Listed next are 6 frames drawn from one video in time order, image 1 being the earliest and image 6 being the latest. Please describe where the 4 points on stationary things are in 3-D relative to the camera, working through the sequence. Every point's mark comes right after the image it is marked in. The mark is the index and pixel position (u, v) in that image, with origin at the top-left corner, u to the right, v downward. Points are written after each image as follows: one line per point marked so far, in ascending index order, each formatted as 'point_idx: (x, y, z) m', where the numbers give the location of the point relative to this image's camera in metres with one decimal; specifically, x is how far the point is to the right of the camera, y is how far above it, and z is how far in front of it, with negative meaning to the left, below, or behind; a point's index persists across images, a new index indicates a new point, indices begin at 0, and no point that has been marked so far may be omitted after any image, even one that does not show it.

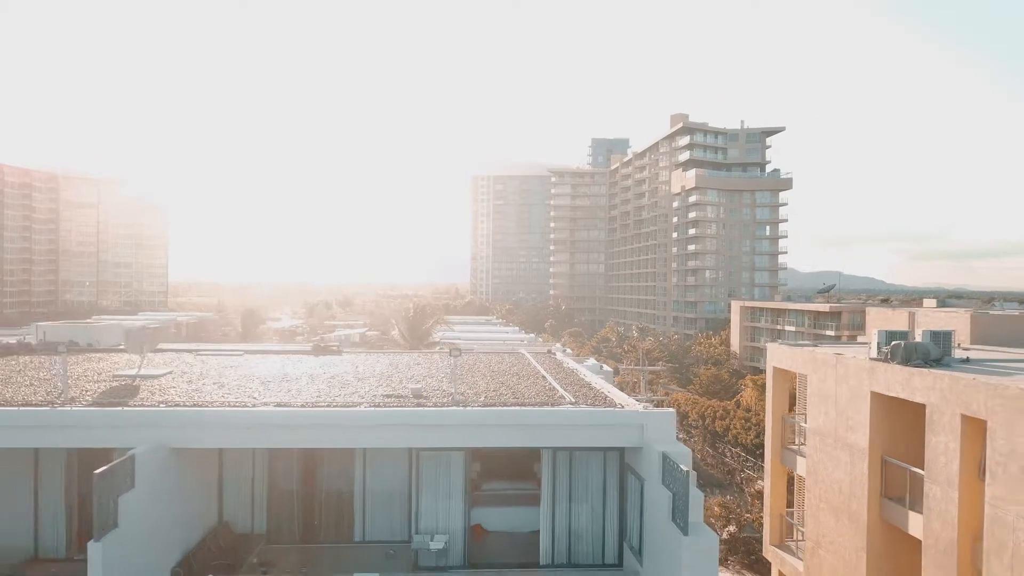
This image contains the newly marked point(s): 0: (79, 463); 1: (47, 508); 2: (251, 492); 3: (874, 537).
0: (-6.4, -2.6, +11.5) m
1: (-6.9, -3.2, +11.5) m
2: (-4.1, -3.2, +12.0) m
3: (+5.6, -3.9, +11.9) m
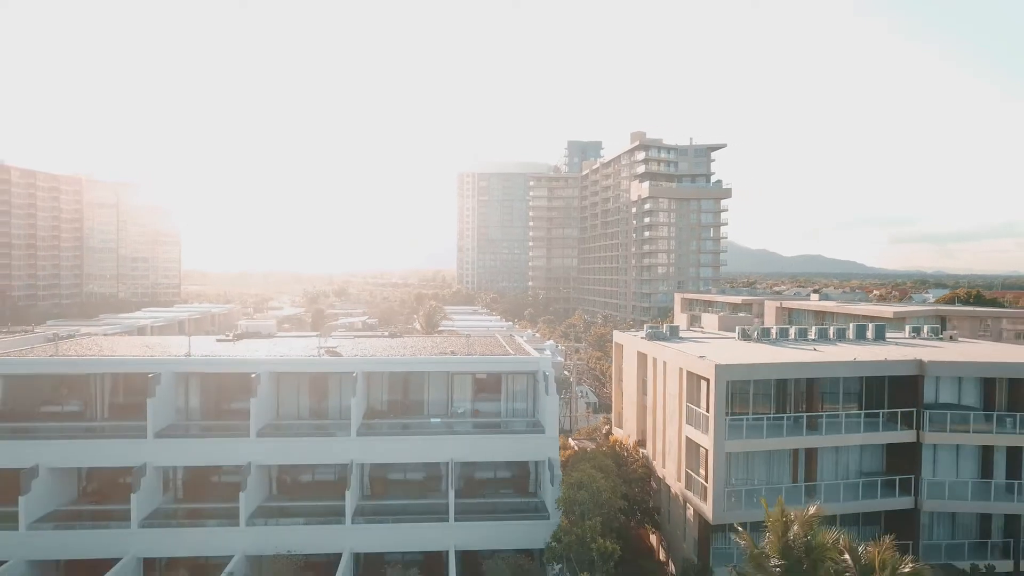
0: (-7.2, -3.4, +28.9) m
1: (-7.7, -4.1, +28.9) m
2: (-4.9, -4.1, +29.5) m
3: (+4.8, -4.7, +29.5) m
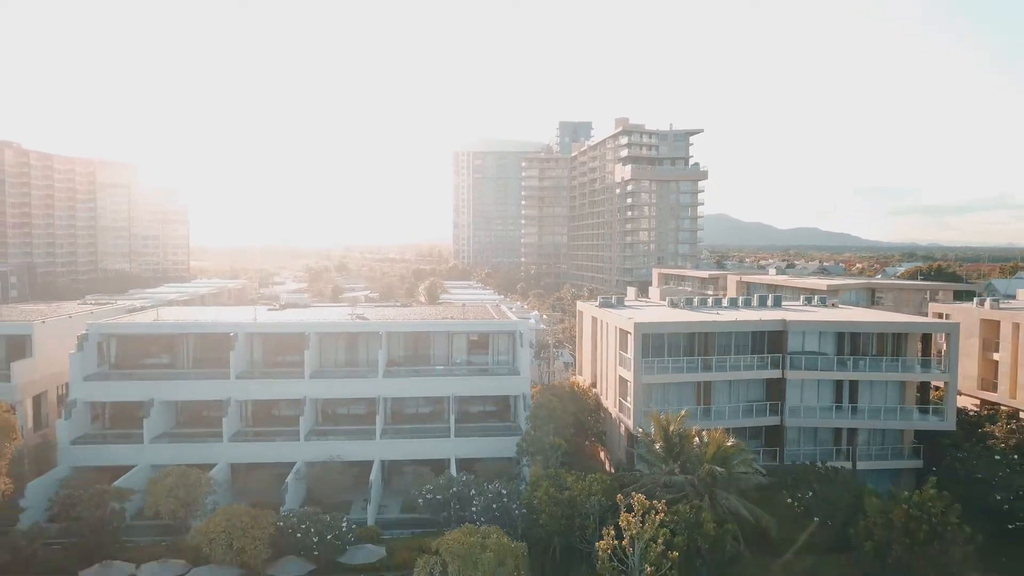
0: (-8.0, -2.5, +38.4) m
1: (-8.5, -3.2, +38.4) m
2: (-5.7, -3.1, +39.1) m
3: (+4.0, -3.7, +39.2) m
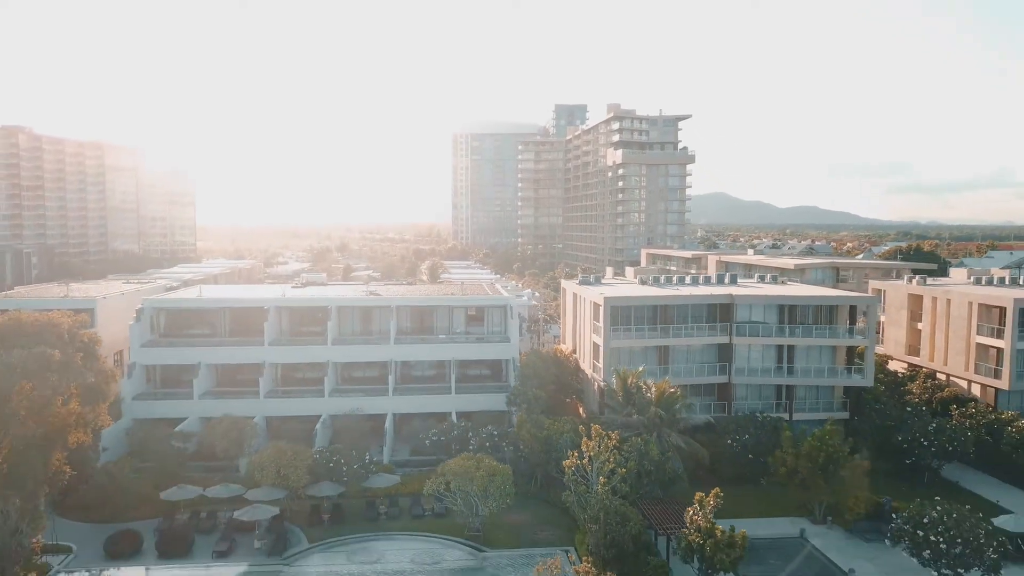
0: (-8.4, -1.4, +44.7) m
1: (-8.9, -2.1, +44.7) m
2: (-6.2, -2.0, +45.3) m
3: (+3.6, -2.5, +45.4) m
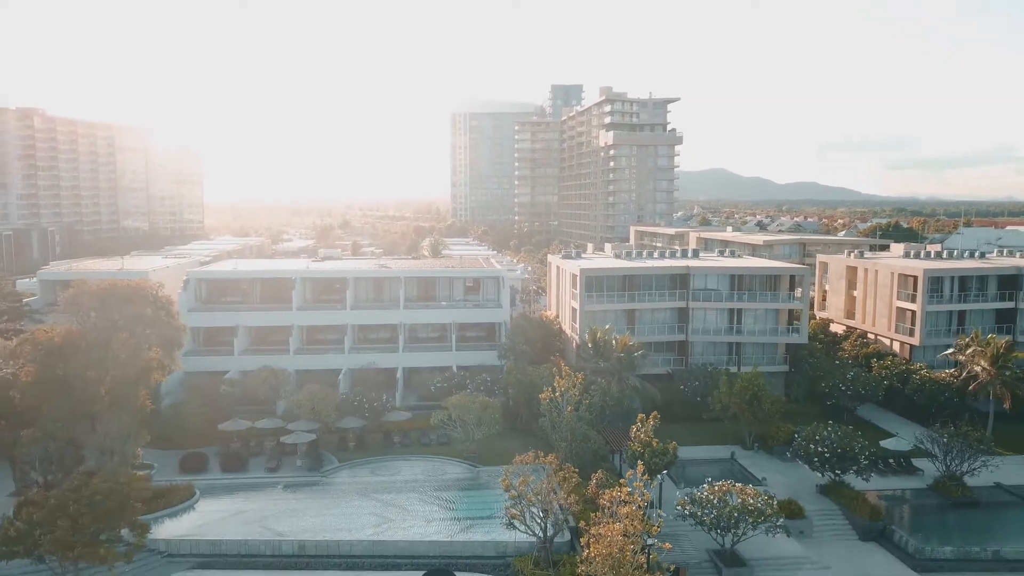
0: (-9.0, +0.4, +51.9) m
1: (-9.5, -0.3, +51.9) m
2: (-6.7, -0.2, +52.5) m
3: (+3.0, -0.7, +52.7) m
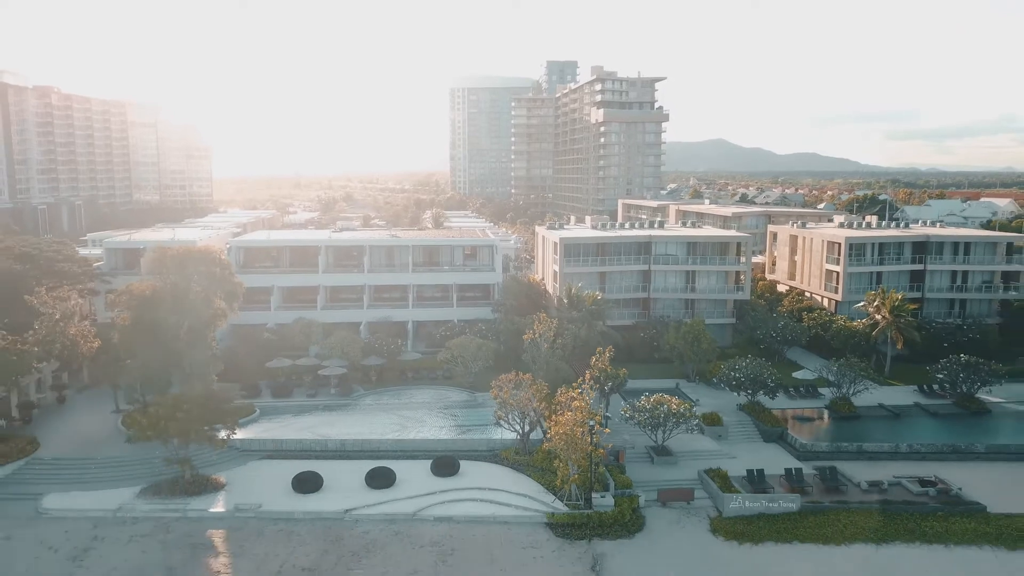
0: (-9.6, +3.0, +60.9) m
1: (-10.1, +2.3, +60.9) m
2: (-7.3, +2.4, +61.6) m
3: (+2.4, +1.9, +61.7) m
